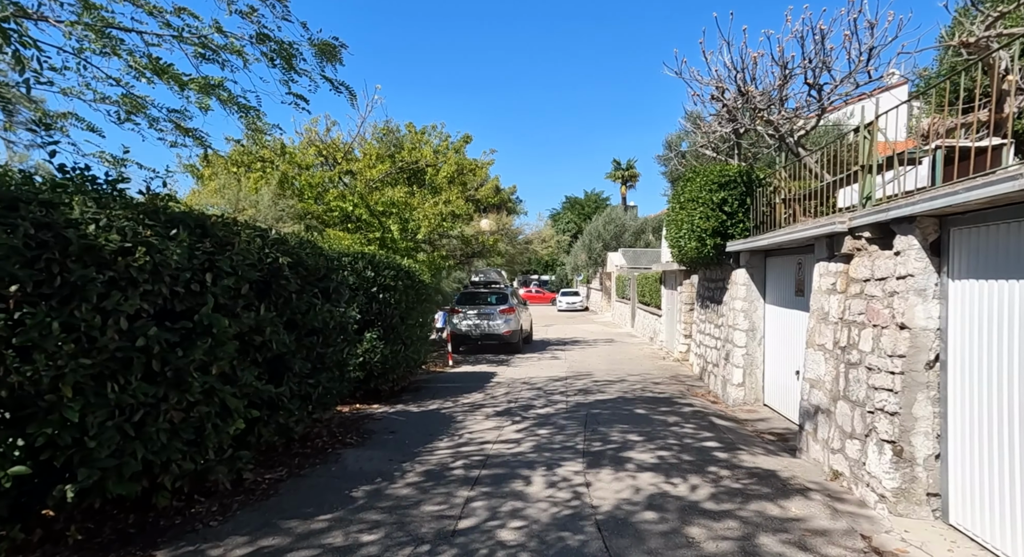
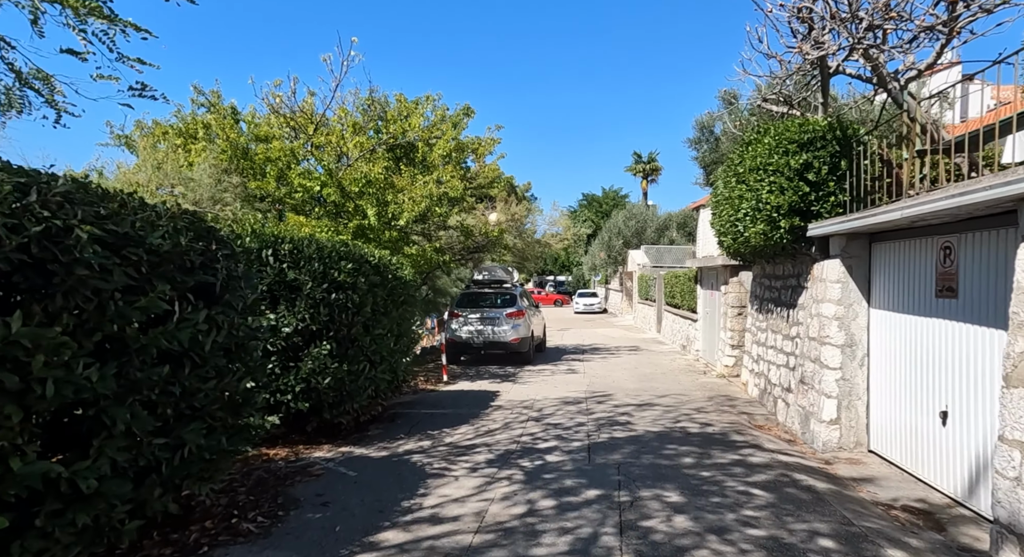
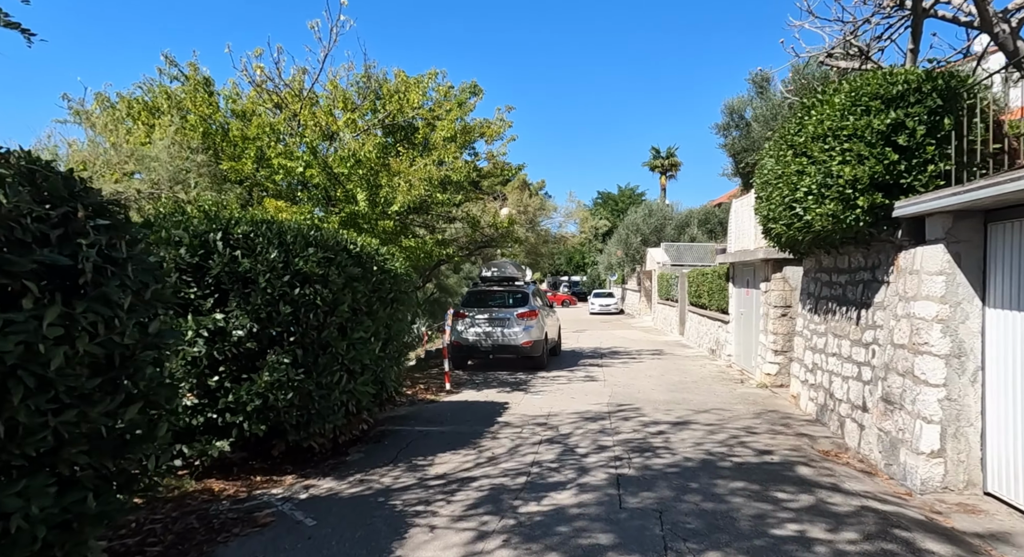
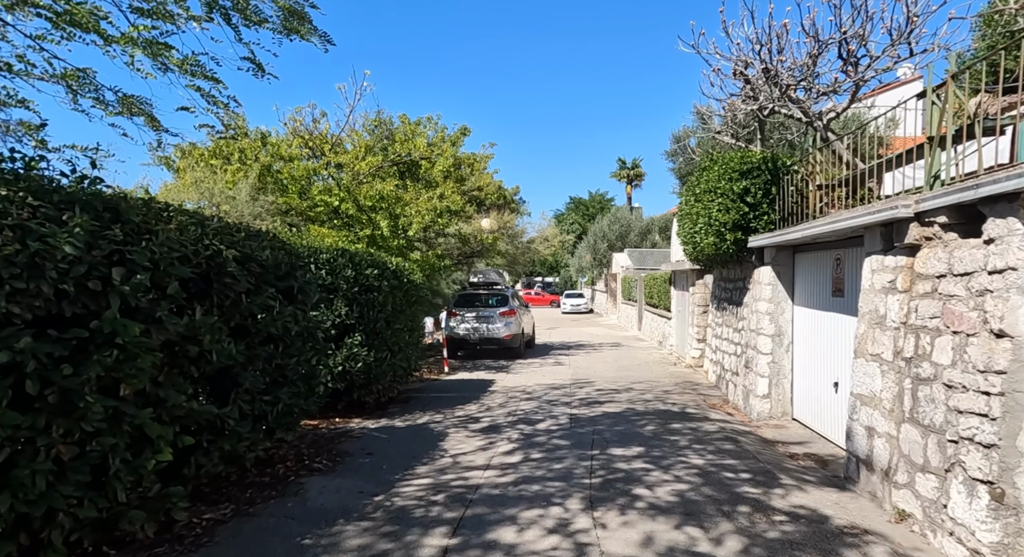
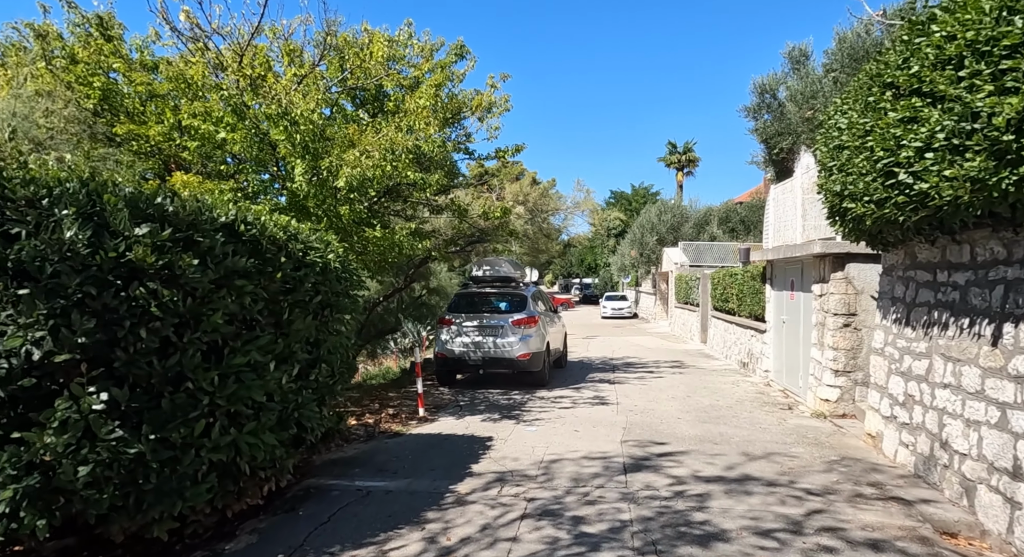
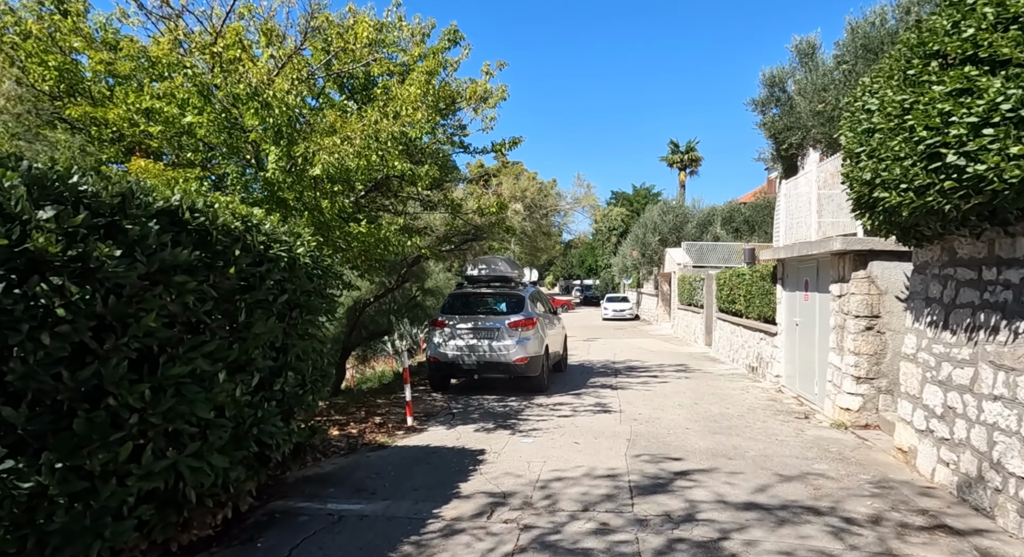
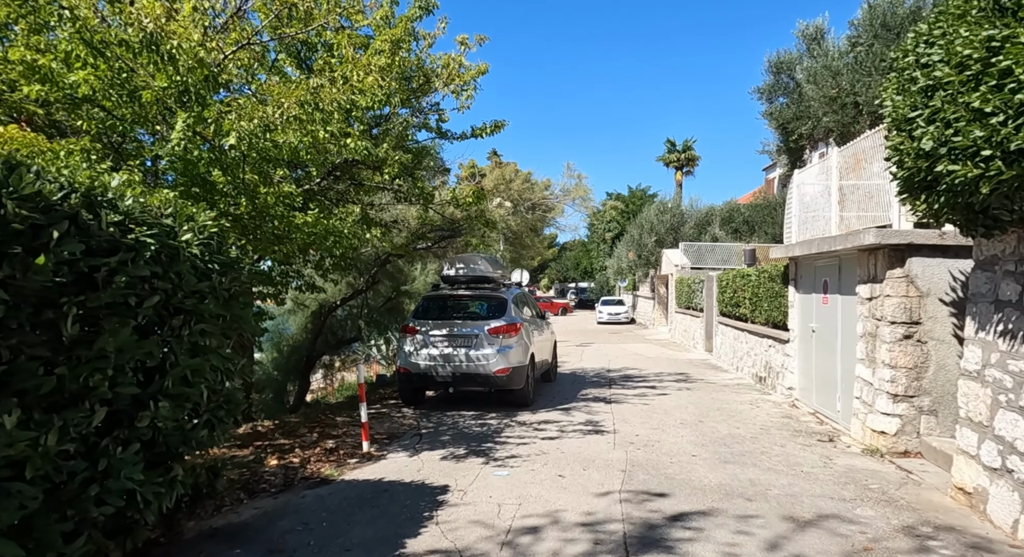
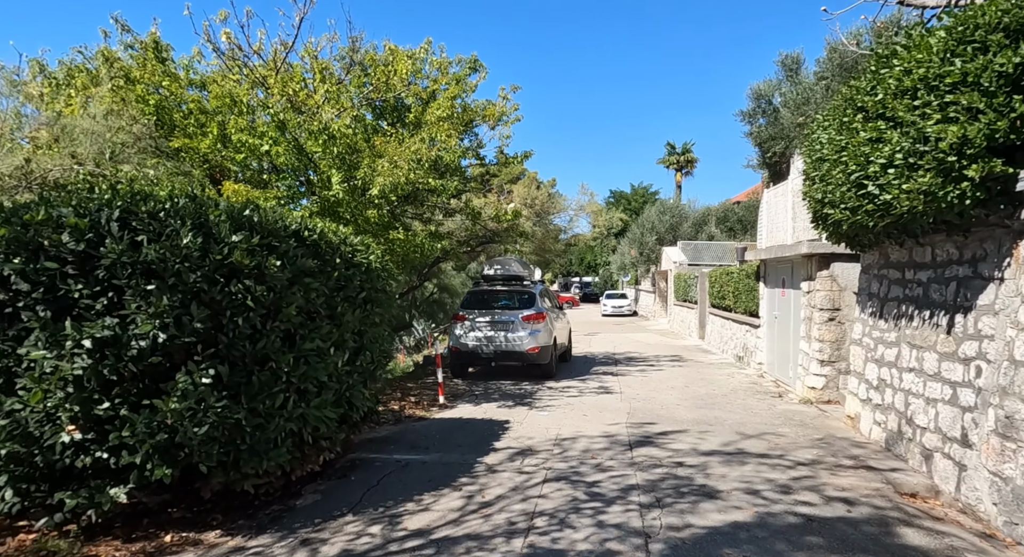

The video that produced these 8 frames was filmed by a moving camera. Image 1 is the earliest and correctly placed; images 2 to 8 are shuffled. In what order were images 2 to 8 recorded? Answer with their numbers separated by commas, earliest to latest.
4, 2, 3, 8, 5, 6, 7
